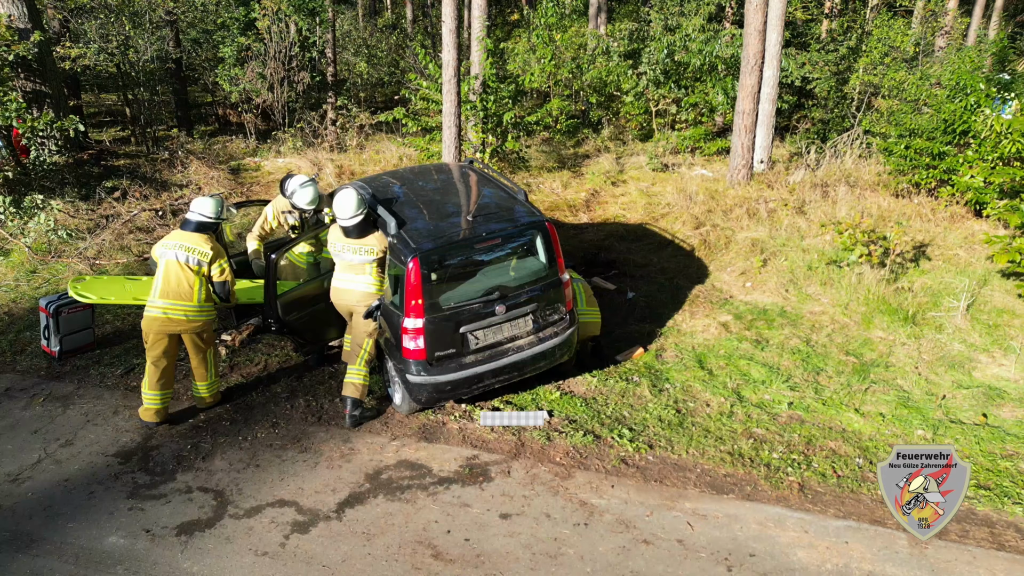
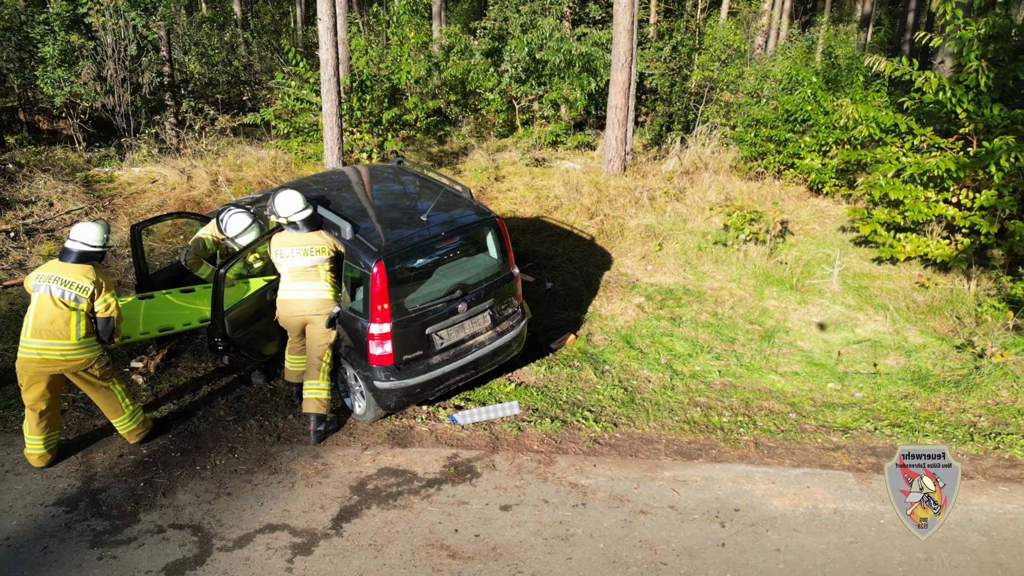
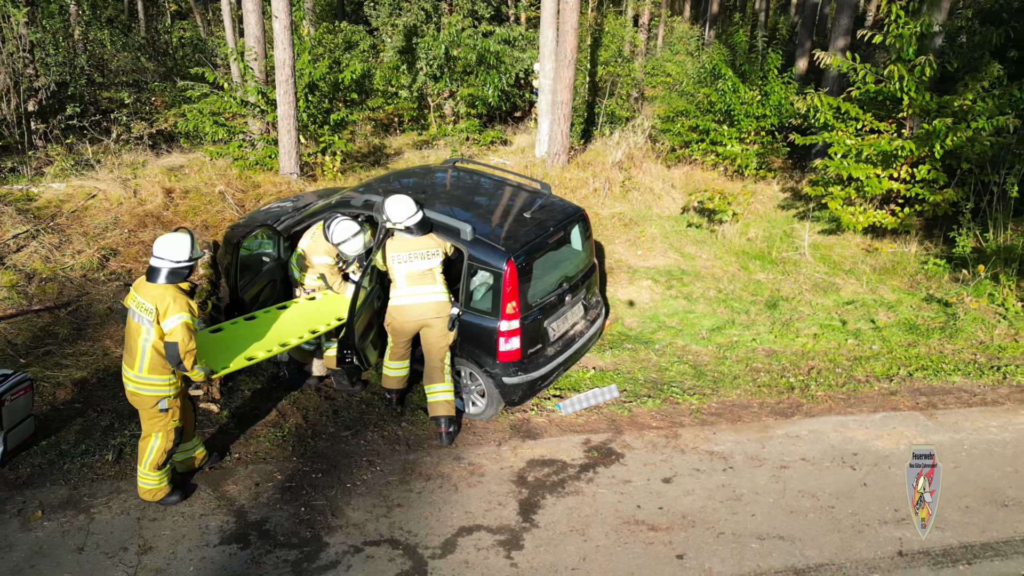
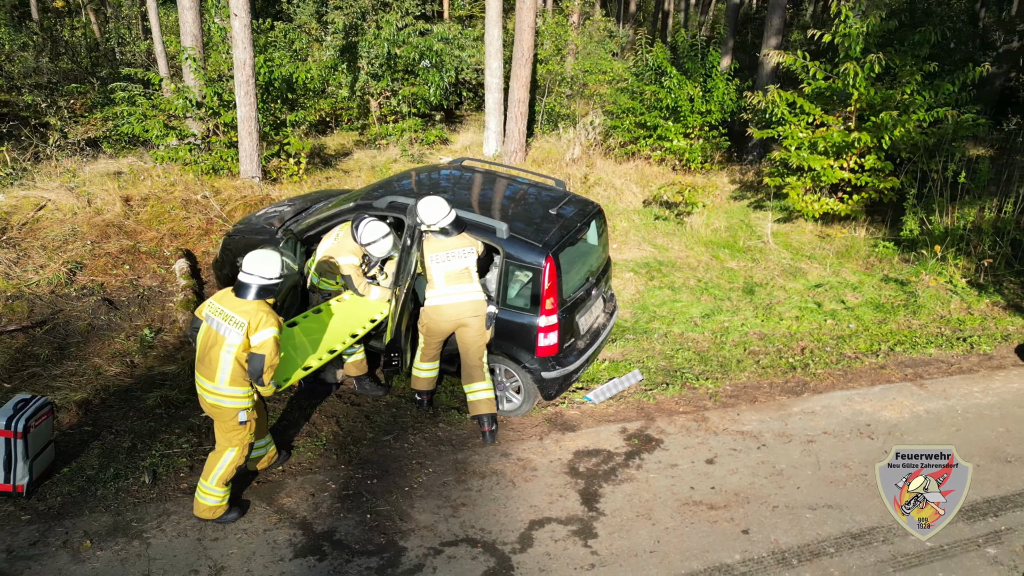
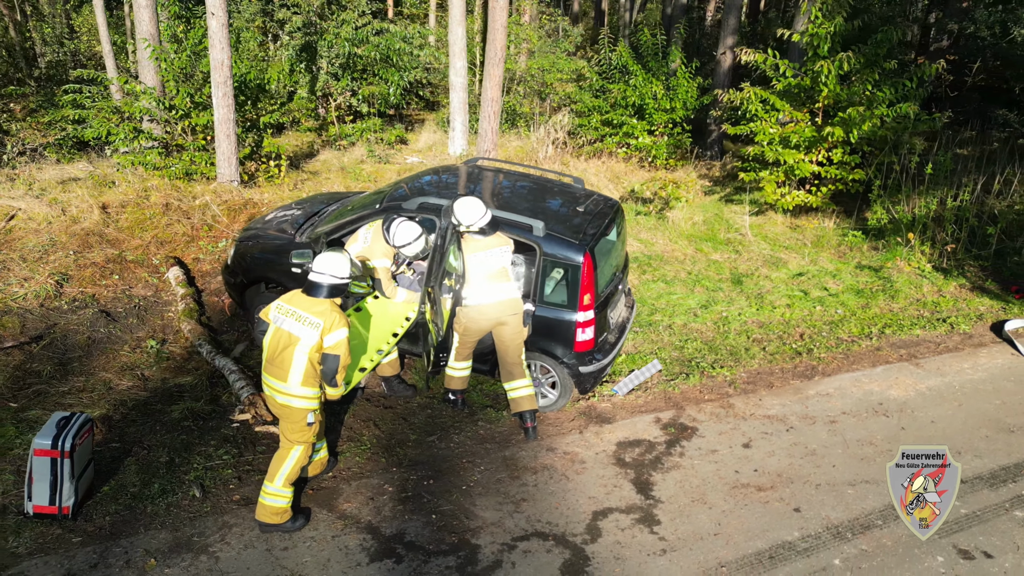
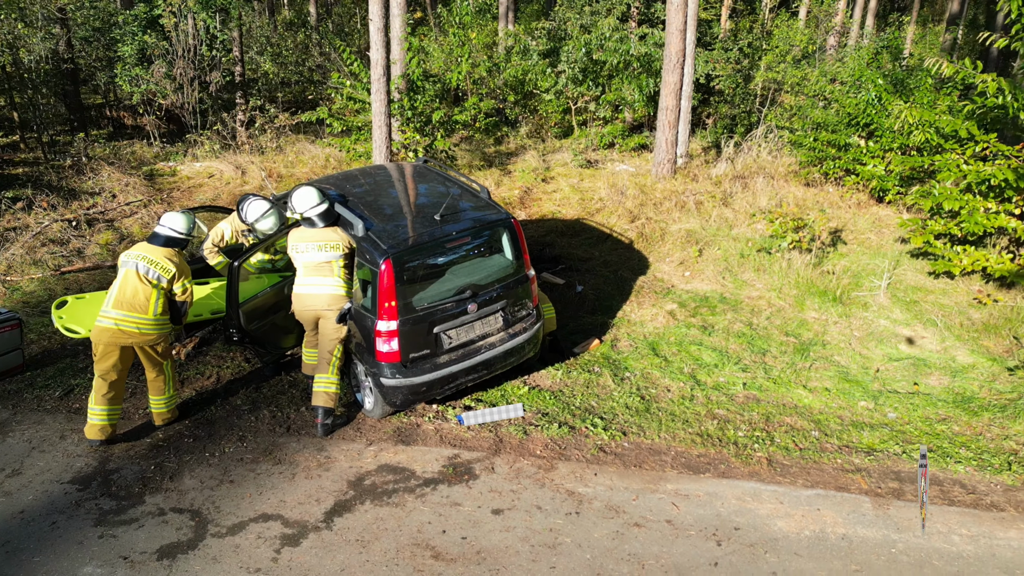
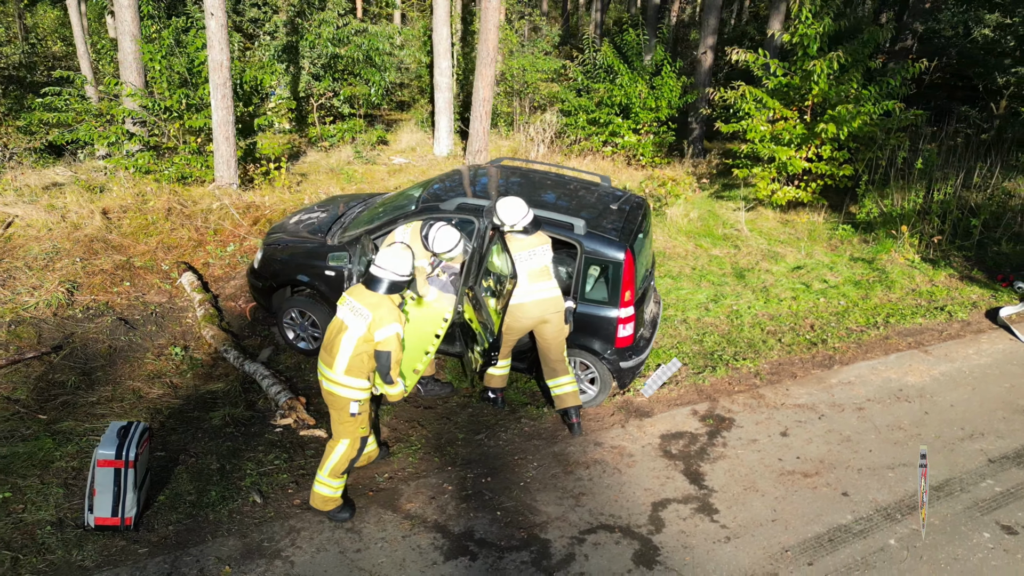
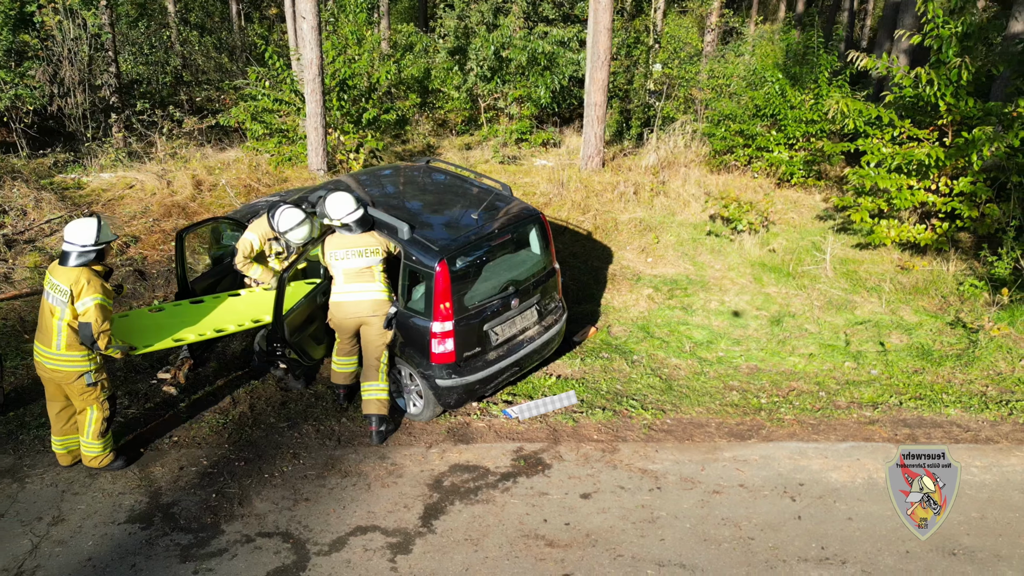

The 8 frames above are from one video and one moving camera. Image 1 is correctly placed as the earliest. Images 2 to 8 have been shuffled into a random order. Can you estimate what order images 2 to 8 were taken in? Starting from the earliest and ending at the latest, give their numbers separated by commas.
6, 2, 8, 3, 4, 5, 7
